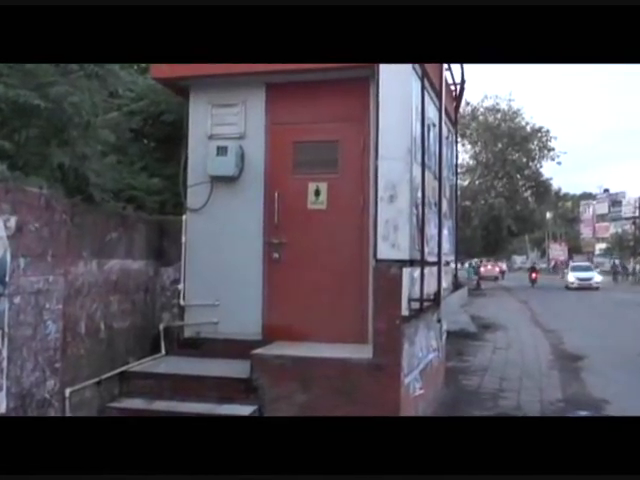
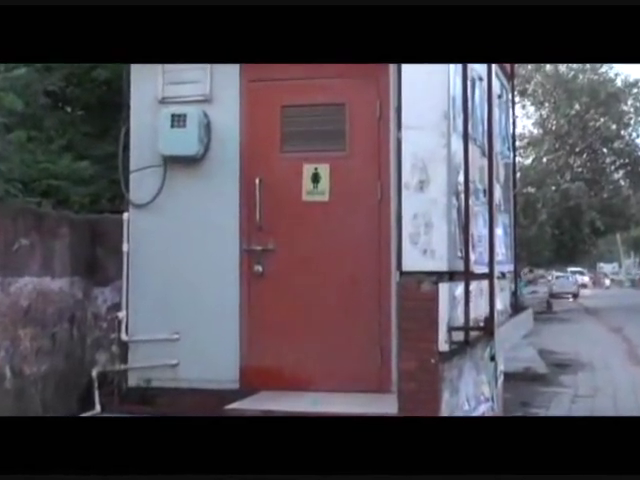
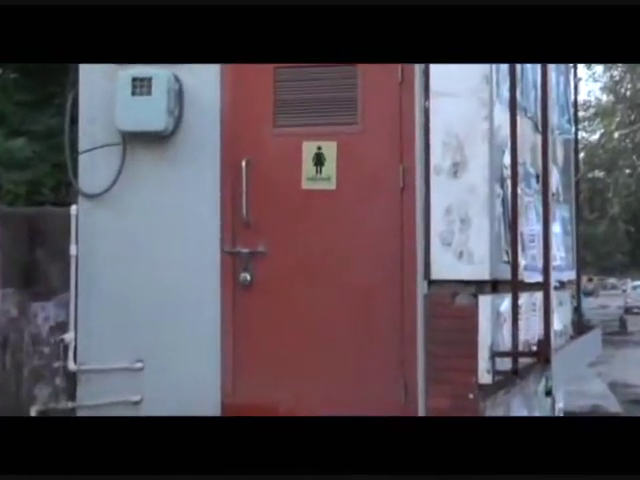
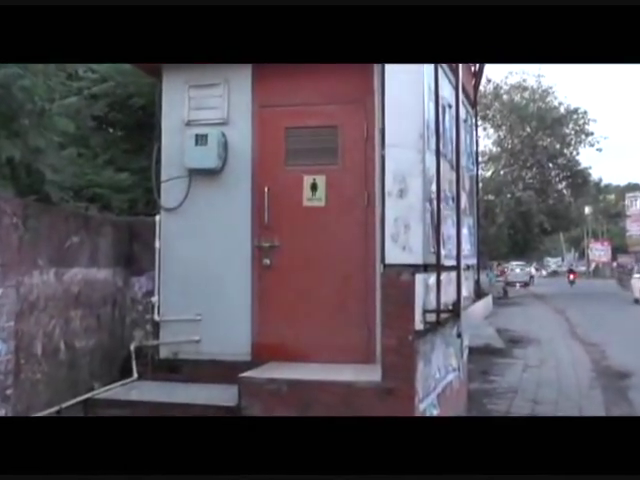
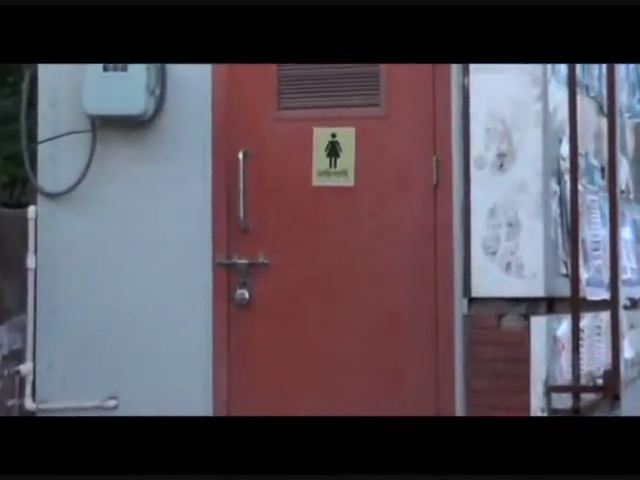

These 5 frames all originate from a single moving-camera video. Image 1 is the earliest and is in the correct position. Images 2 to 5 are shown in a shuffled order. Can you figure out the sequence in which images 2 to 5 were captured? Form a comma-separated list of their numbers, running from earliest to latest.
4, 2, 3, 5
